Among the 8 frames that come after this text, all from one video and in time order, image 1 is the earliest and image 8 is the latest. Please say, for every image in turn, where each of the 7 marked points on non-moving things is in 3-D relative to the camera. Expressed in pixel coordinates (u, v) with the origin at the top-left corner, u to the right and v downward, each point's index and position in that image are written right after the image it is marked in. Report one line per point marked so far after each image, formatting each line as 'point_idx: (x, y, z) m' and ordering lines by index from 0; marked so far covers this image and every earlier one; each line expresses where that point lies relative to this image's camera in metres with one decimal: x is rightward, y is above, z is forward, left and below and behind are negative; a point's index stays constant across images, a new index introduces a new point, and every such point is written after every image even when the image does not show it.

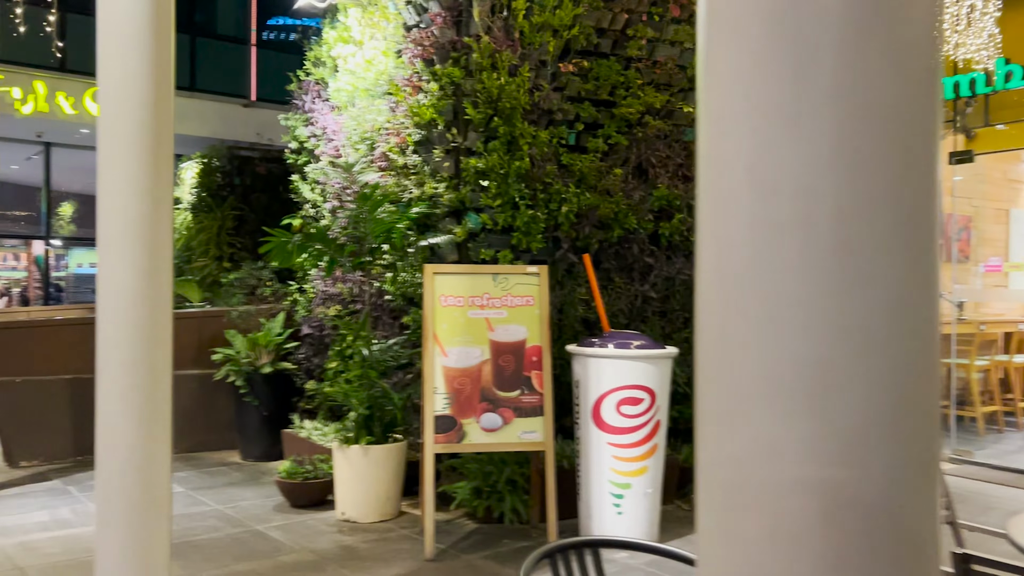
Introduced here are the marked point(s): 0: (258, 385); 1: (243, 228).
0: (-1.7, -0.6, +5.5) m
1: (-3.0, +0.7, +9.6) m
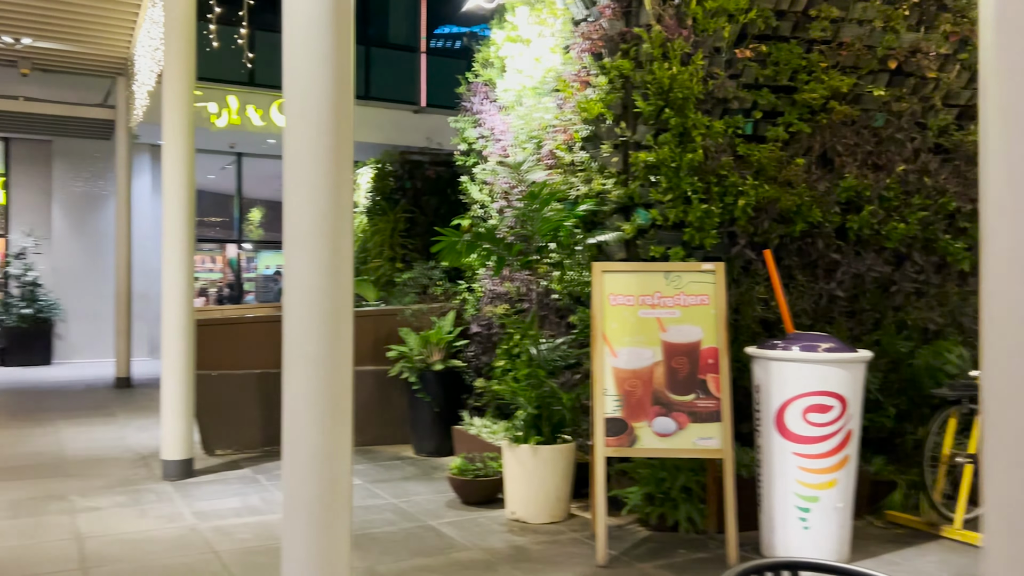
0: (-0.5, -0.6, +5.6) m
1: (-1.1, +0.7, +9.8) m
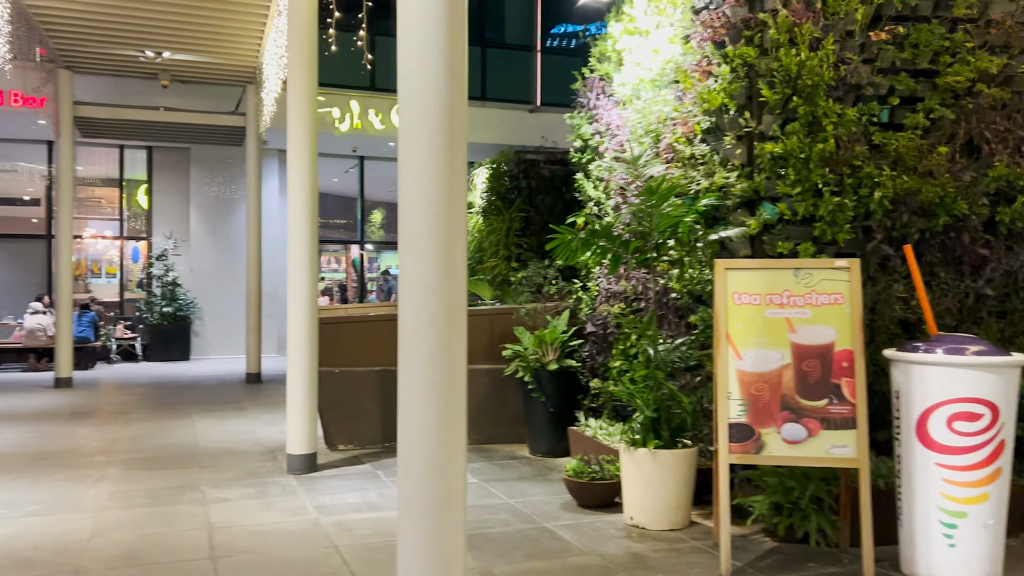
0: (+0.2, -0.6, +5.5) m
1: (+0.2, +0.7, +9.8) m
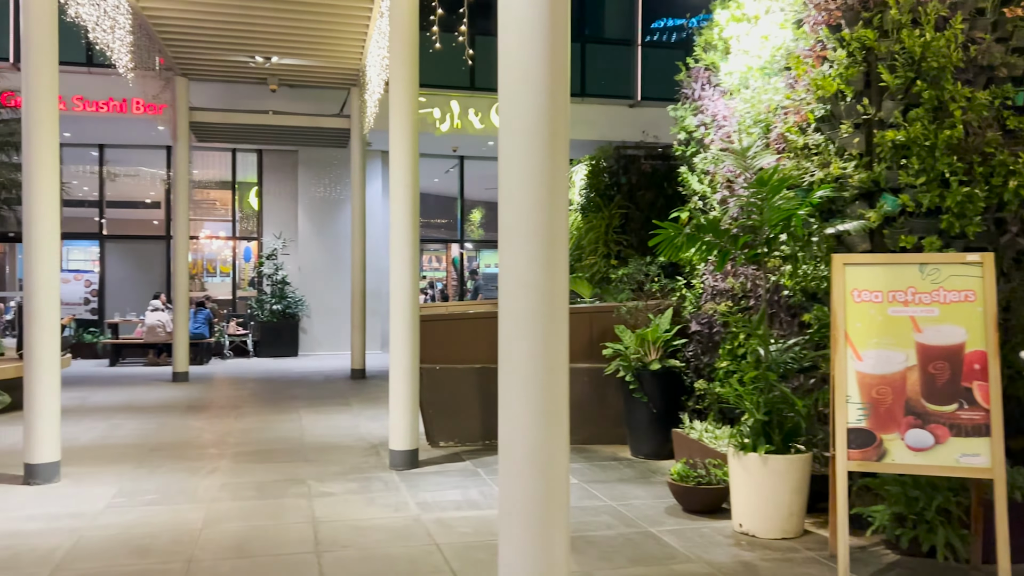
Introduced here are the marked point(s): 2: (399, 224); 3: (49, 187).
0: (+0.9, -0.6, +5.4) m
1: (+1.3, +0.7, +9.6) m
2: (-0.7, +0.4, +5.2) m
3: (-2.6, +0.6, +4.7) m
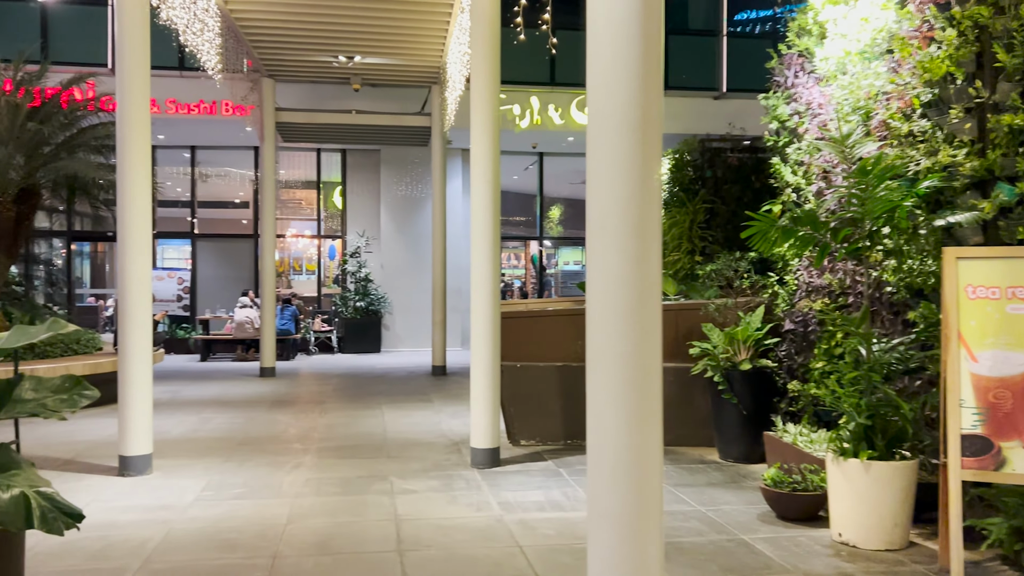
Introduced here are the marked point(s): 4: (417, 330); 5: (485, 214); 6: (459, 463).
0: (+1.4, -0.6, +5.2) m
1: (+2.3, +0.7, +9.4) m
2: (-0.2, +0.4, +5.2) m
3: (-2.1, +0.6, +4.8) m
4: (-1.6, -0.7, +14.1) m
5: (-0.2, +0.5, +5.1) m
6: (-0.3, -1.1, +5.2) m
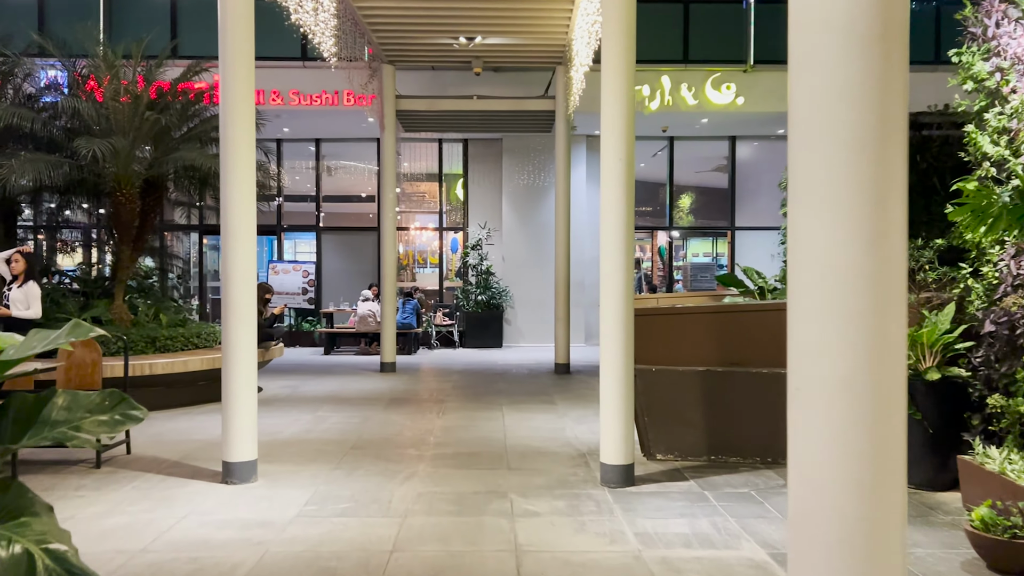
0: (+2.1, -0.5, +4.3) m
1: (+3.6, +0.8, +8.3) m
2: (+0.5, +0.5, +4.5) m
3: (-1.4, +0.6, +4.5) m
4: (+0.4, -0.6, +13.6) m
5: (+0.6, +0.5, +4.5) m
6: (+0.4, -1.0, +4.6) m
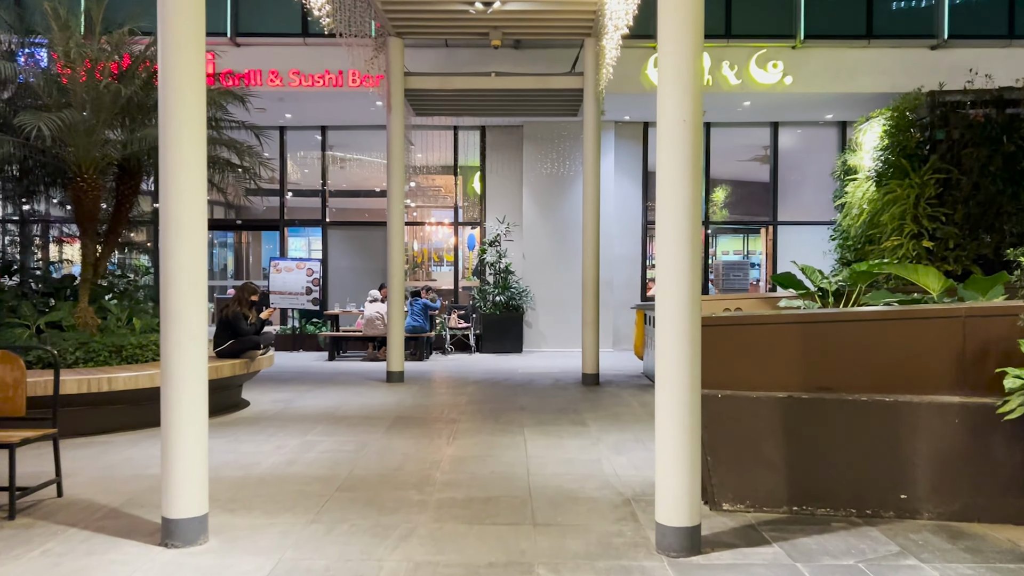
0: (+2.2, -0.6, +3.2) m
1: (+3.8, +0.8, +7.2) m
2: (+0.7, +0.4, +3.5) m
3: (-1.3, +0.6, +3.4) m
4: (+0.8, -0.6, +12.5) m
5: (+0.7, +0.5, +3.4) m
6: (+0.5, -1.1, +3.6) m
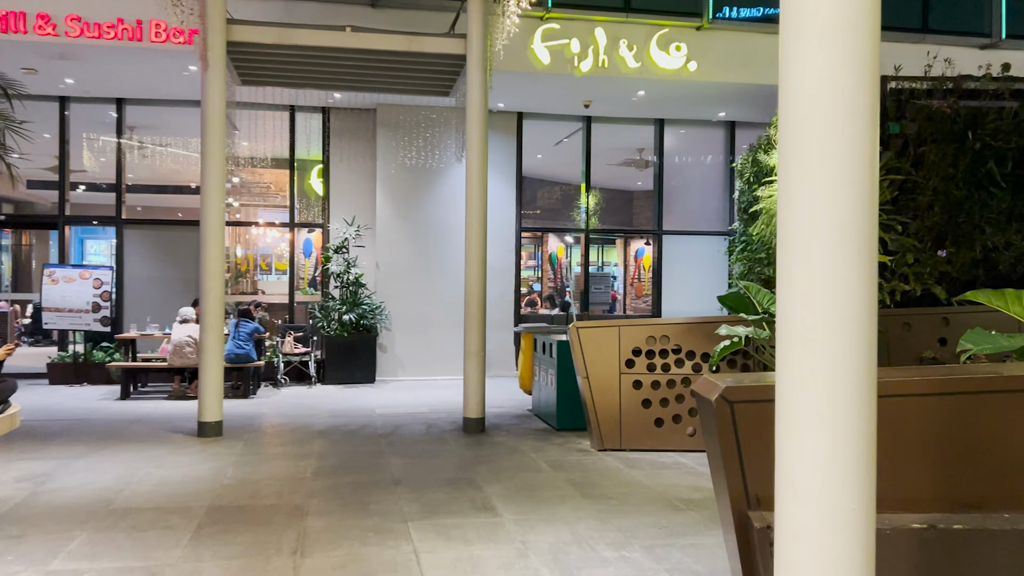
0: (+2.1, -0.7, +1.7) m
1: (+2.9, +0.6, +5.9) m
2: (+0.6, +0.3, +1.6) m
3: (-1.3, +0.5, +1.2) m
4: (-1.1, -0.8, +10.5) m
5: (+0.6, +0.4, +1.6) m
6: (+0.4, -1.2, +1.7) m
